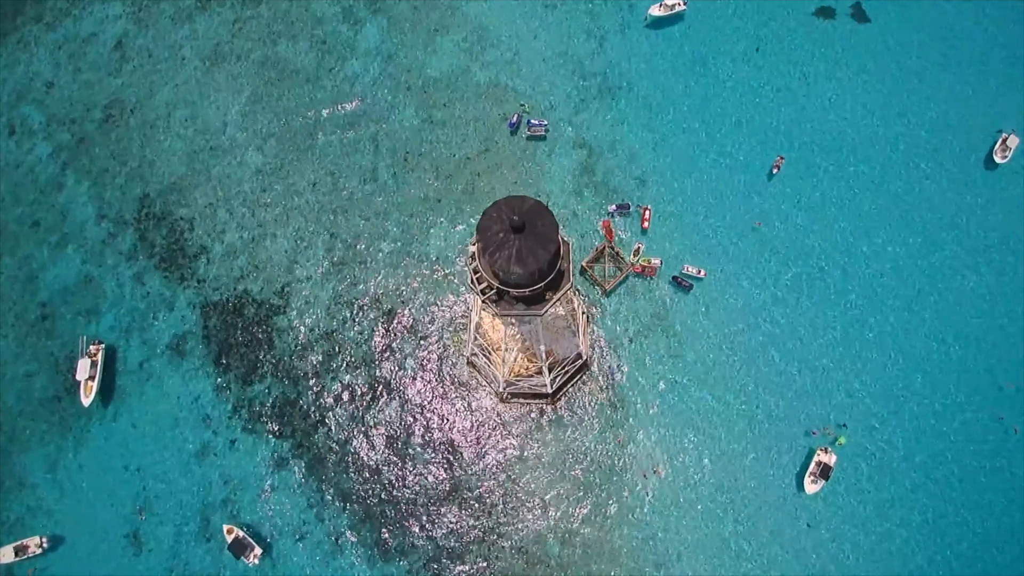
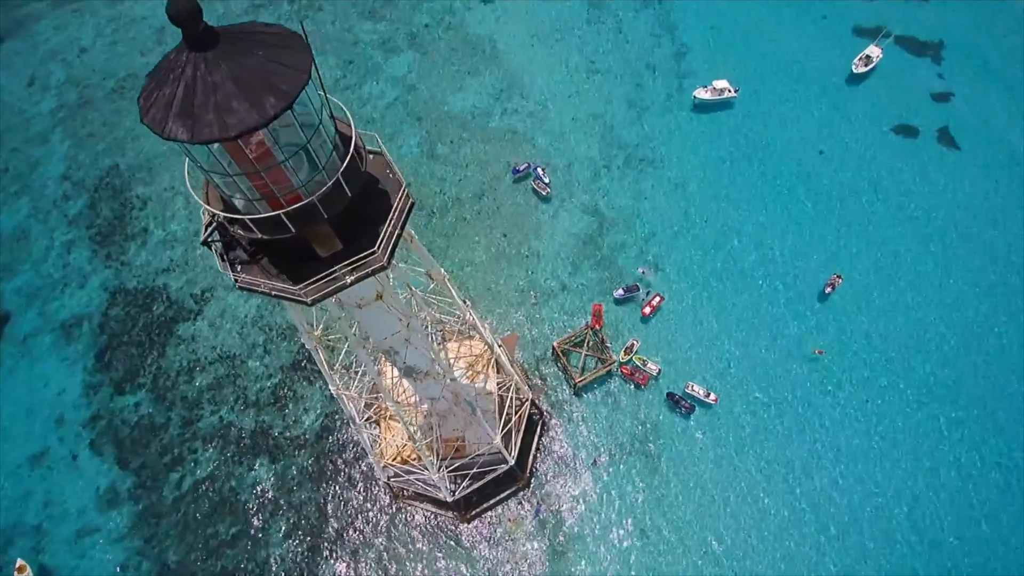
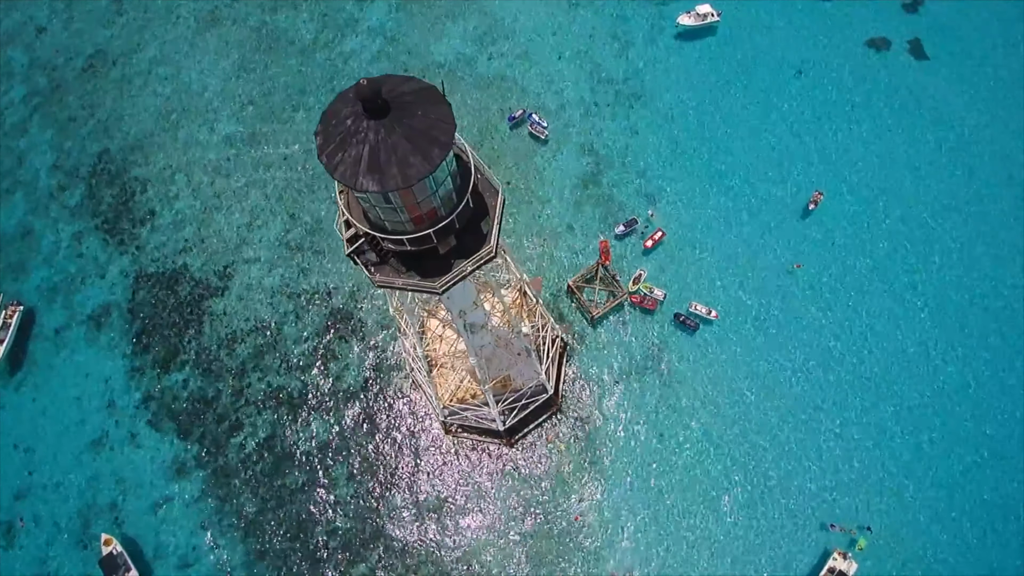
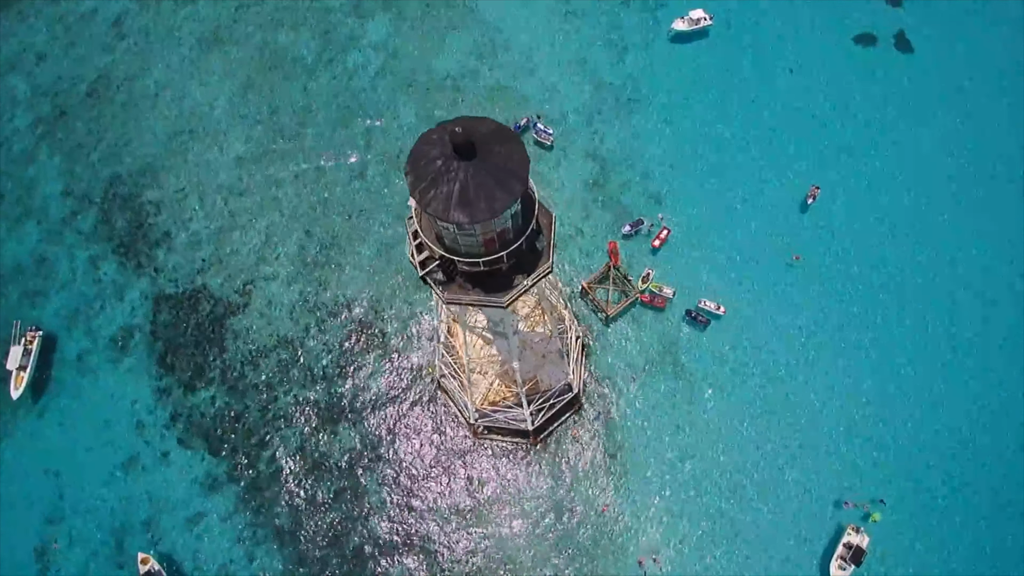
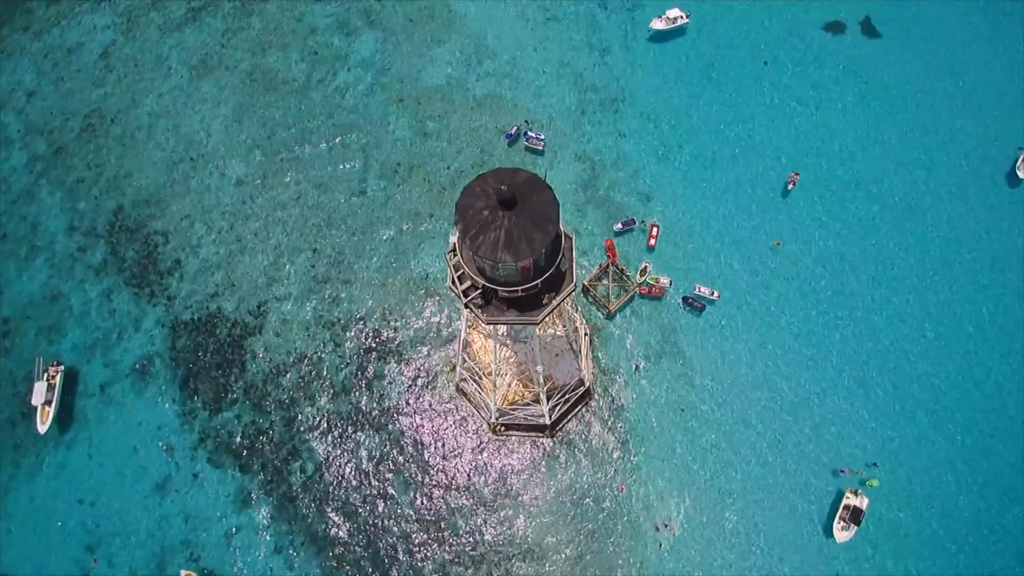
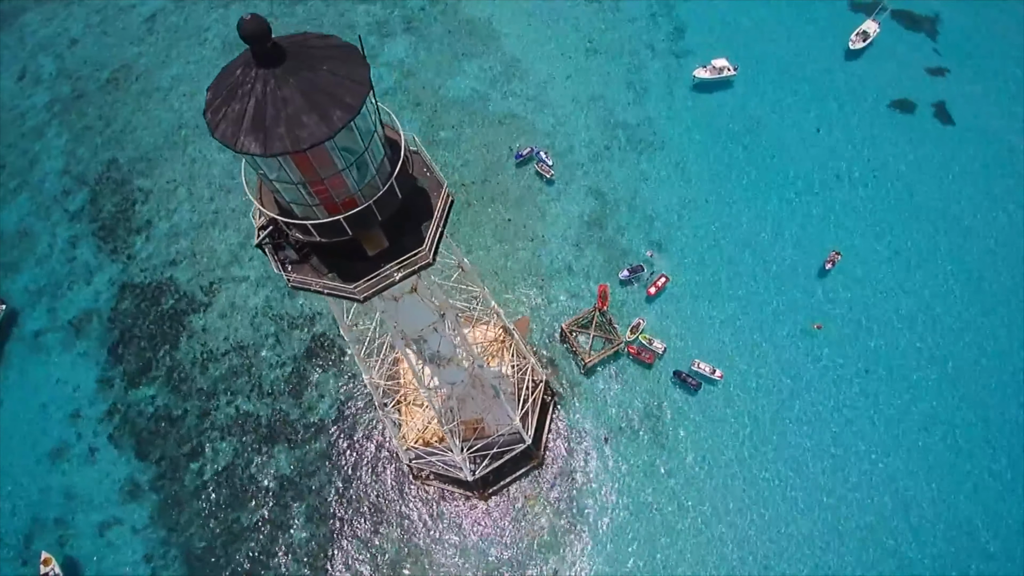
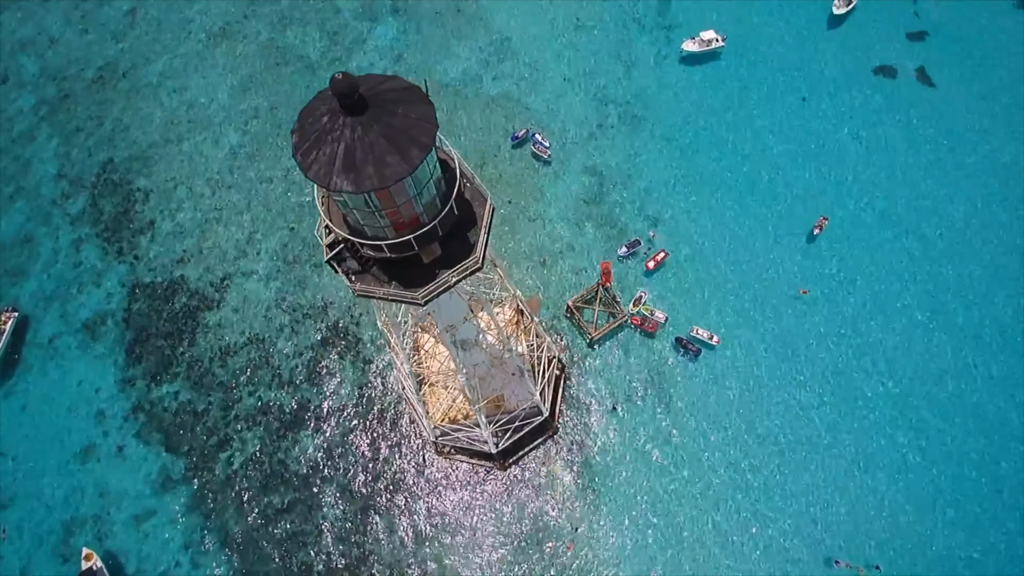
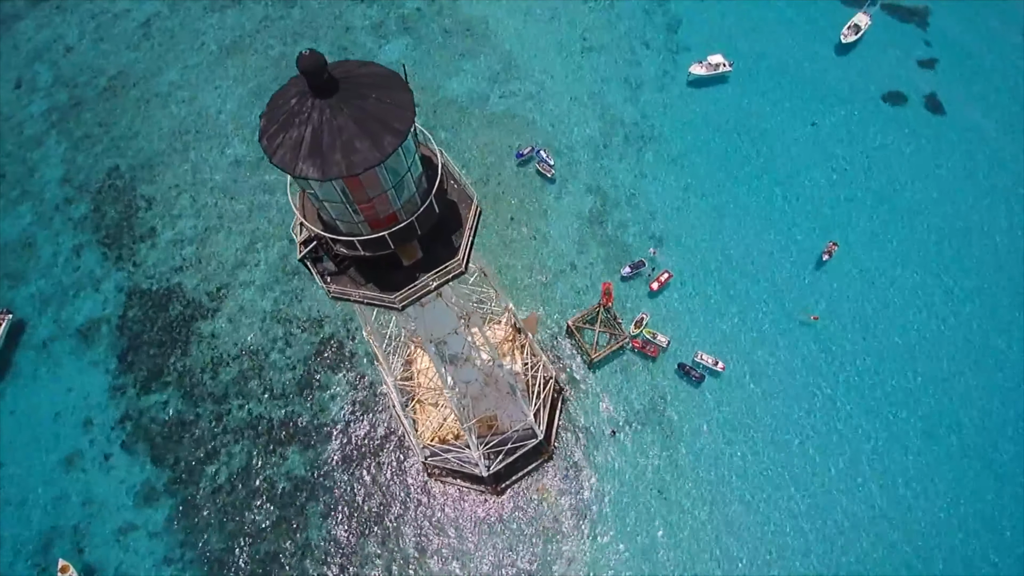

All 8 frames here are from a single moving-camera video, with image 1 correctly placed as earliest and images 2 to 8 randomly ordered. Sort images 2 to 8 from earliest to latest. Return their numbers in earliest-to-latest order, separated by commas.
5, 4, 3, 7, 8, 6, 2
